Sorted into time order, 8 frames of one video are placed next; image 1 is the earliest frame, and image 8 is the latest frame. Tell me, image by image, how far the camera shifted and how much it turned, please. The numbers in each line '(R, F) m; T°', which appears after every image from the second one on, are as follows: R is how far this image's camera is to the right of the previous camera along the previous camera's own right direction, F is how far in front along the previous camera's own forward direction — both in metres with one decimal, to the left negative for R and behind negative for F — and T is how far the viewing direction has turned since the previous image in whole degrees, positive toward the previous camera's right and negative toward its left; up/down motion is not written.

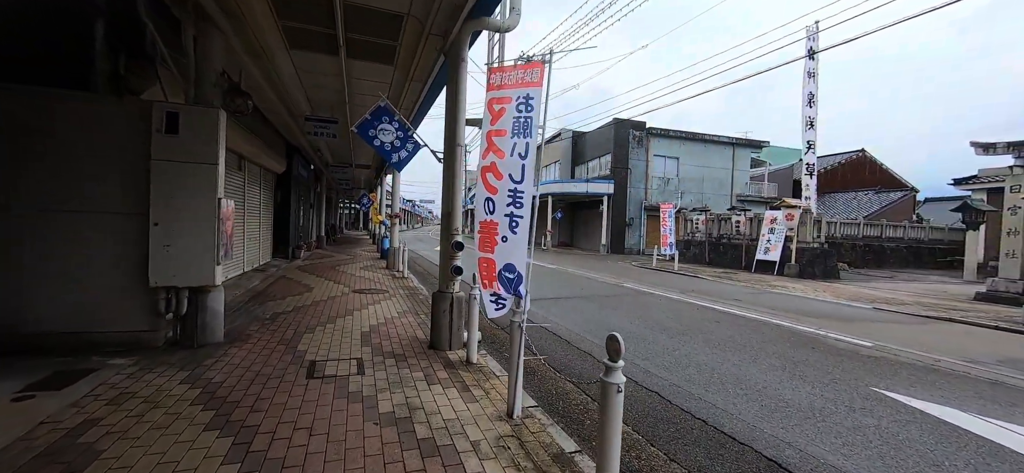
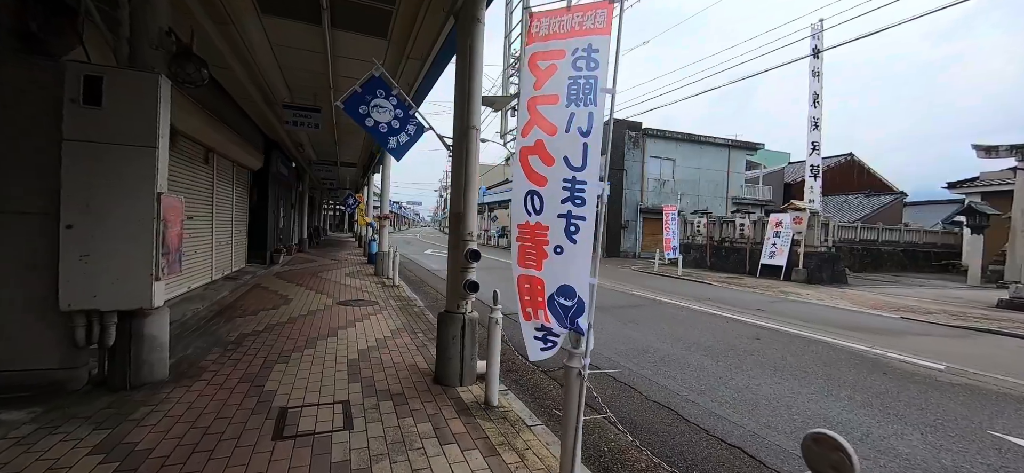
(-0.4, +0.9) m; +2°
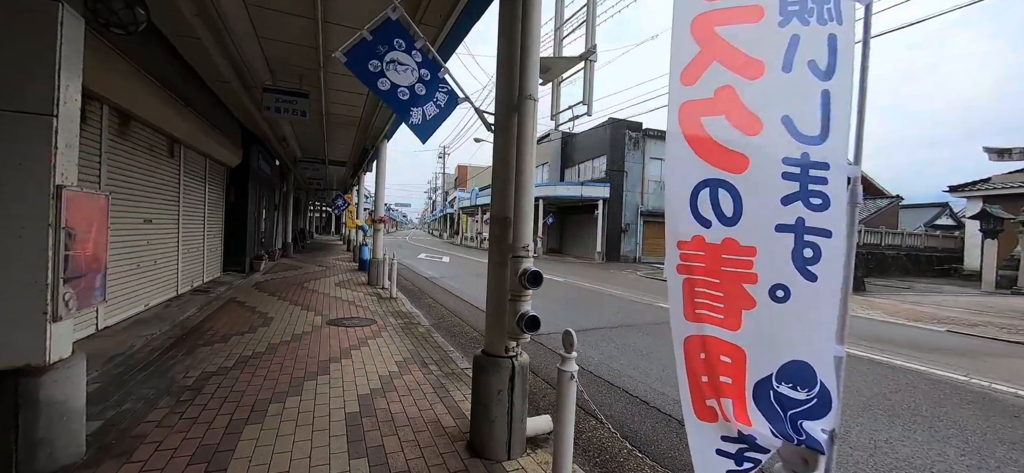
(-0.5, +1.1) m; +2°
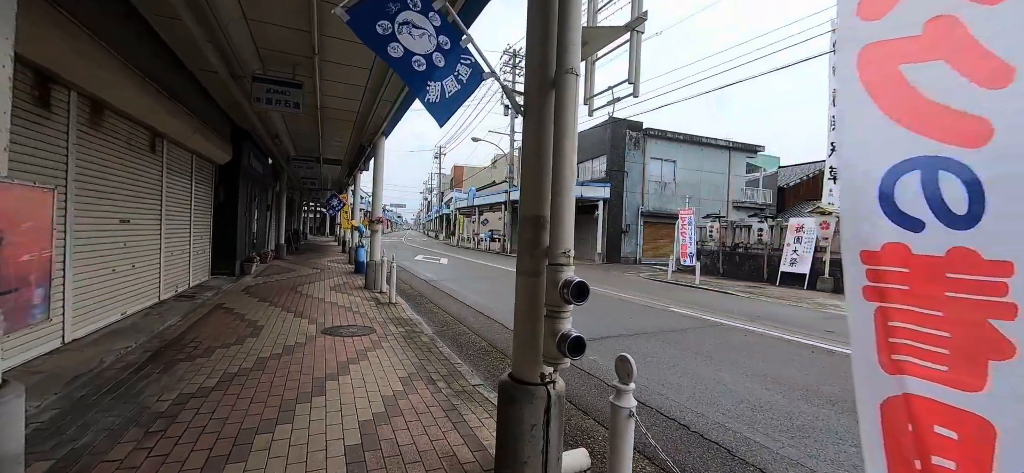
(-0.2, +0.4) m; +1°
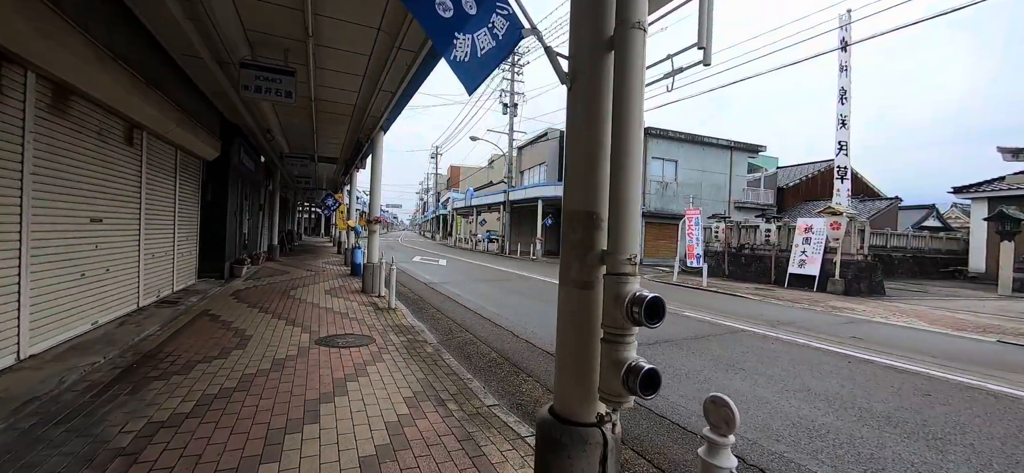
(-0.2, +0.5) m; +1°
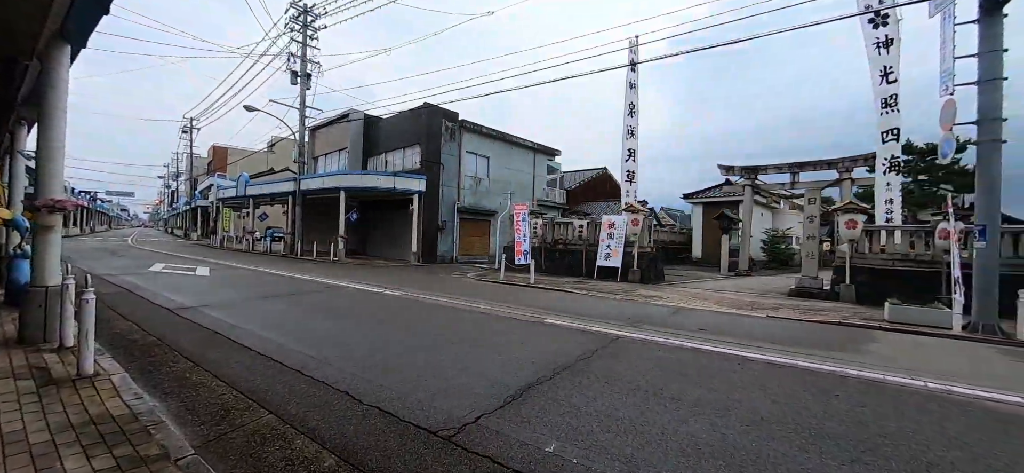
(-0.4, +2.1) m; +28°
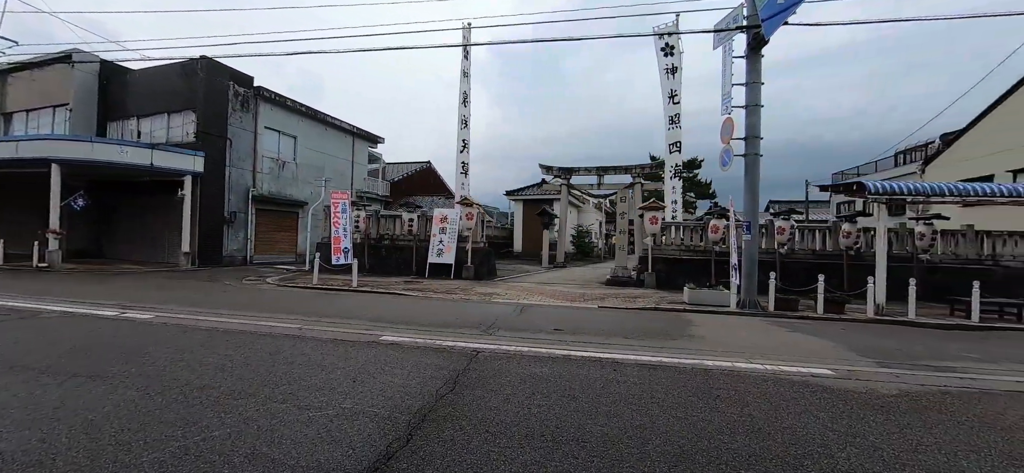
(-0.1, +1.3) m; +25°
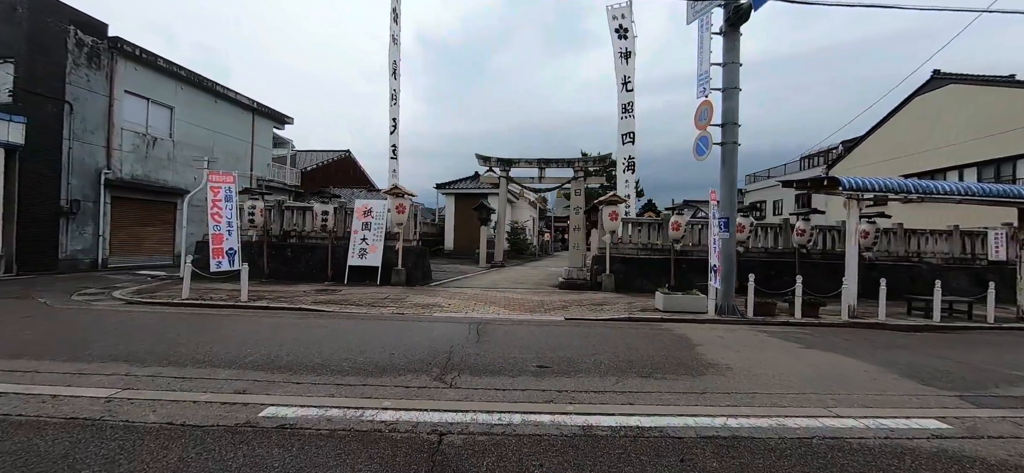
(-0.4, +1.9) m; +11°
